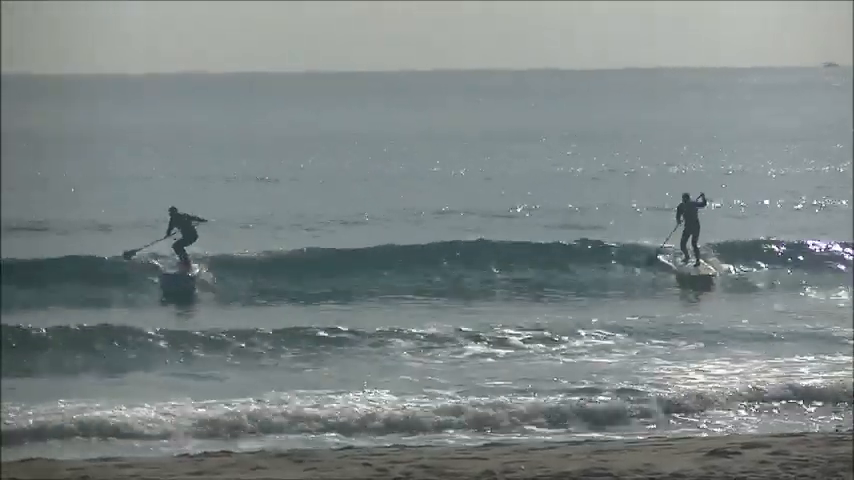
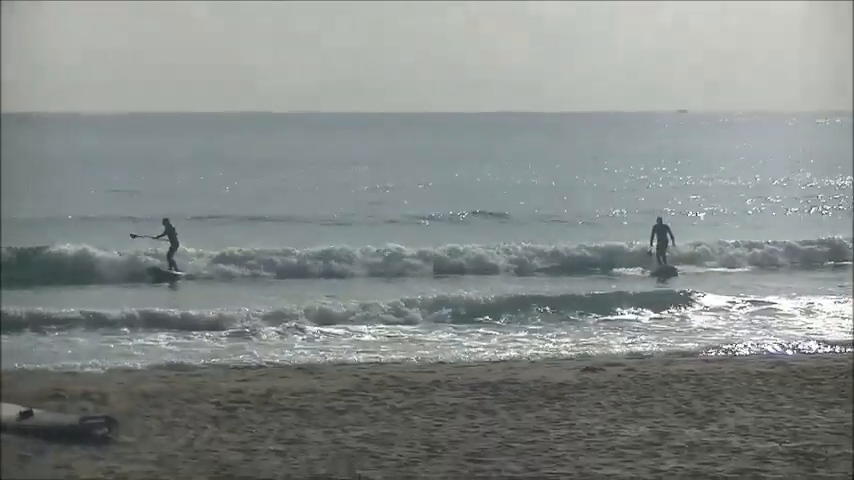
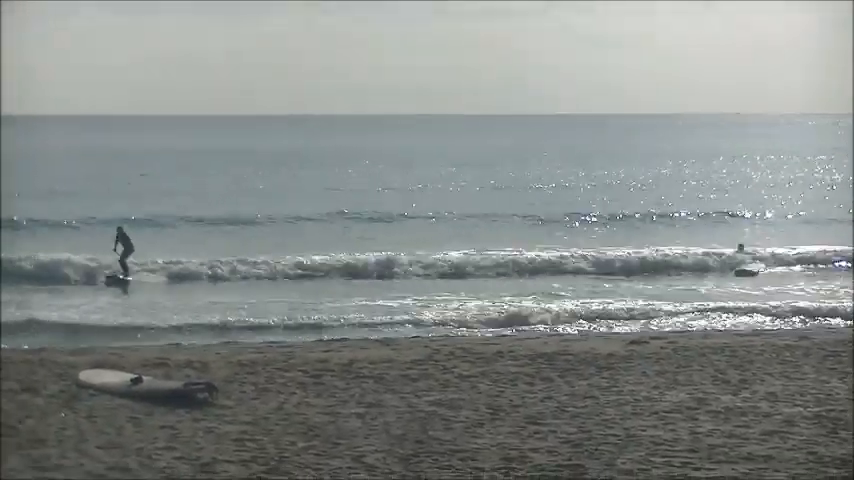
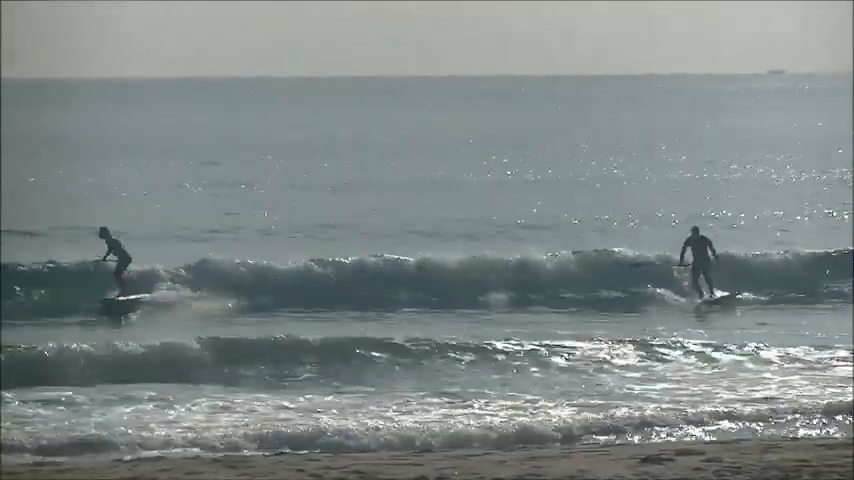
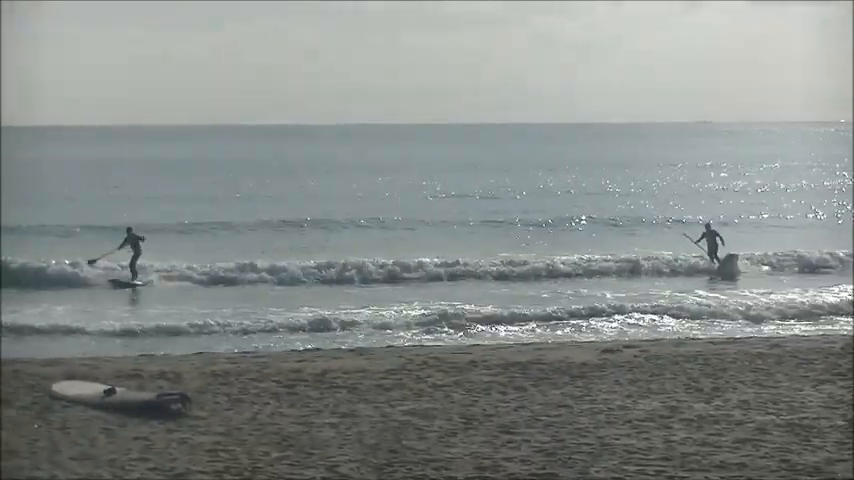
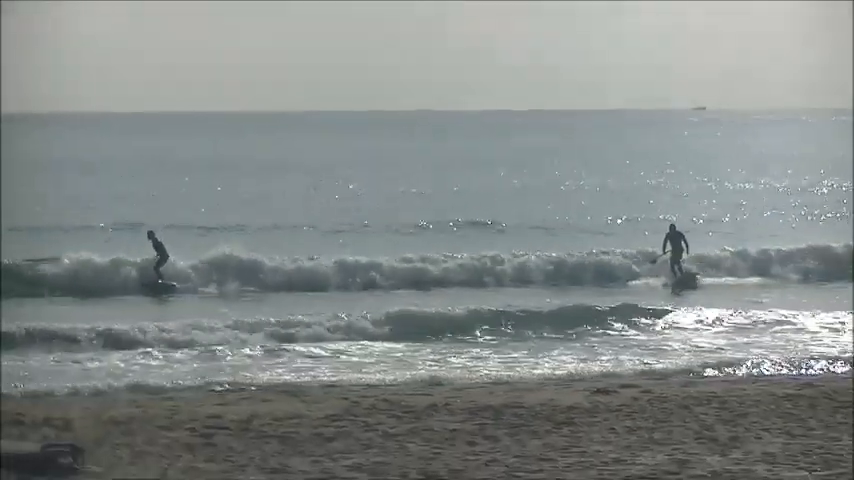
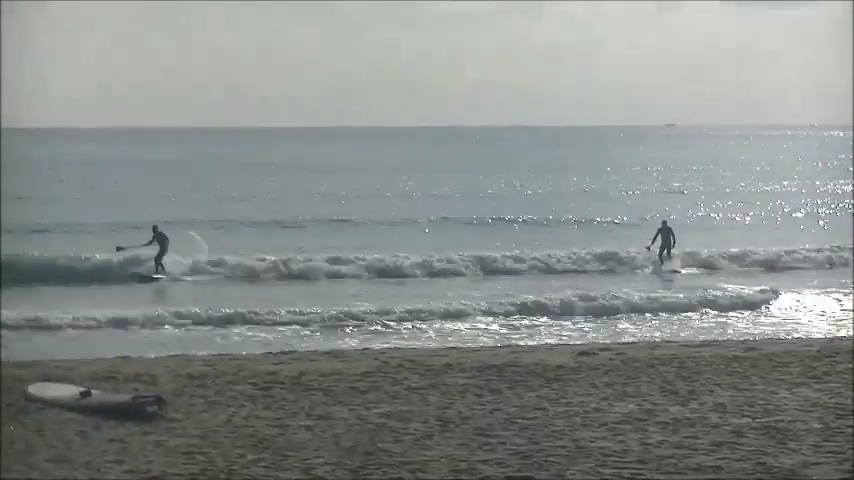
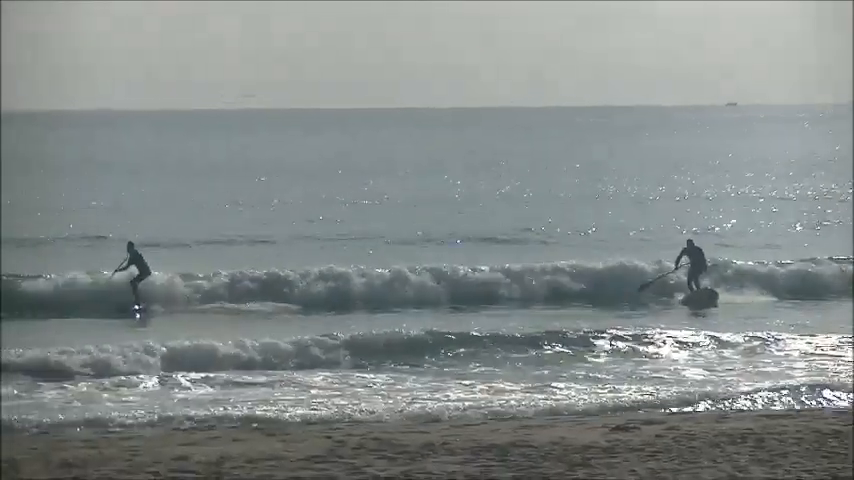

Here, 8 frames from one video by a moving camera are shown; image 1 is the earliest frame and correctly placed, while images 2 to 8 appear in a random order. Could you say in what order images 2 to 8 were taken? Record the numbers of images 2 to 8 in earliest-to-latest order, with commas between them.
4, 8, 6, 2, 7, 5, 3
